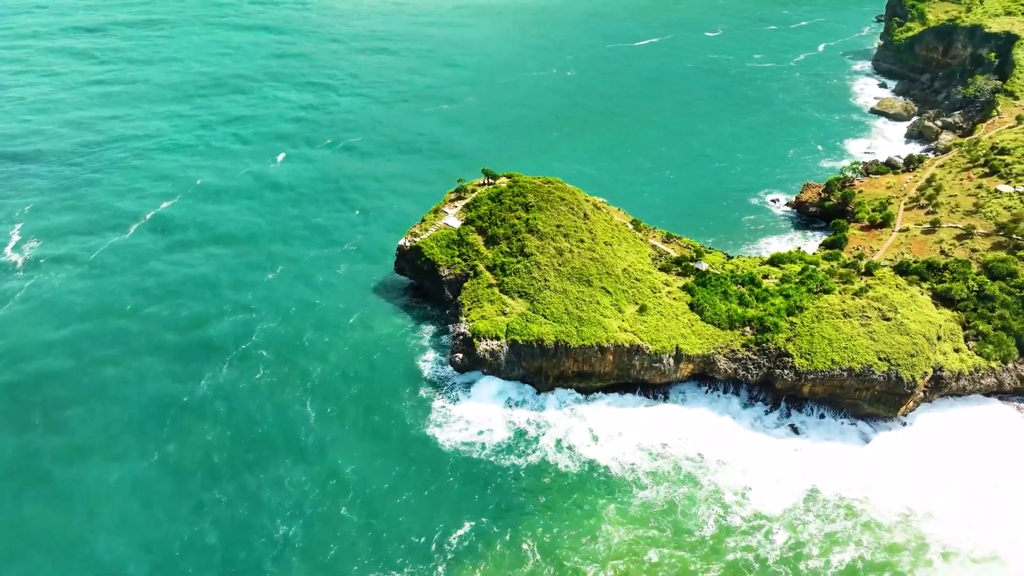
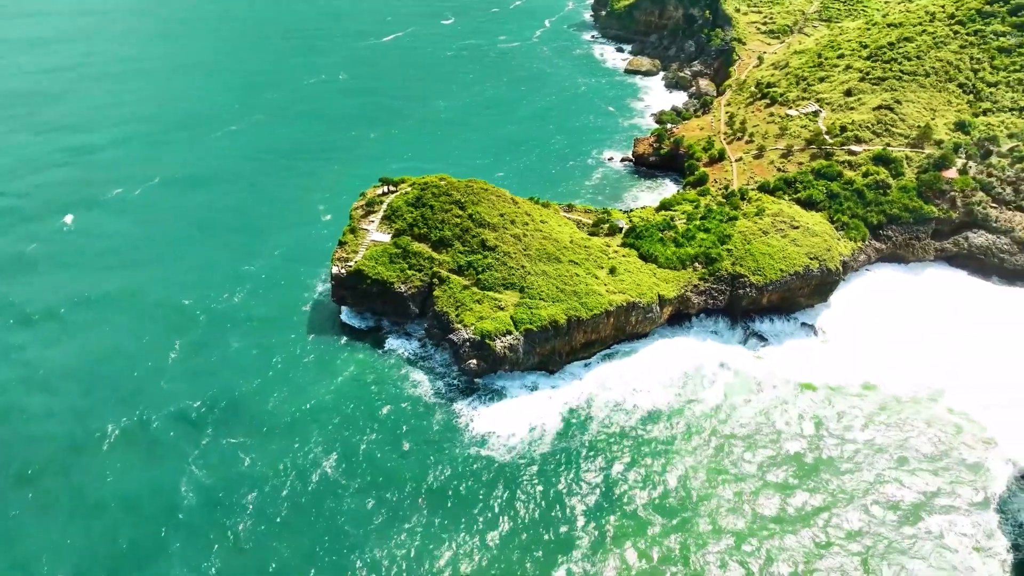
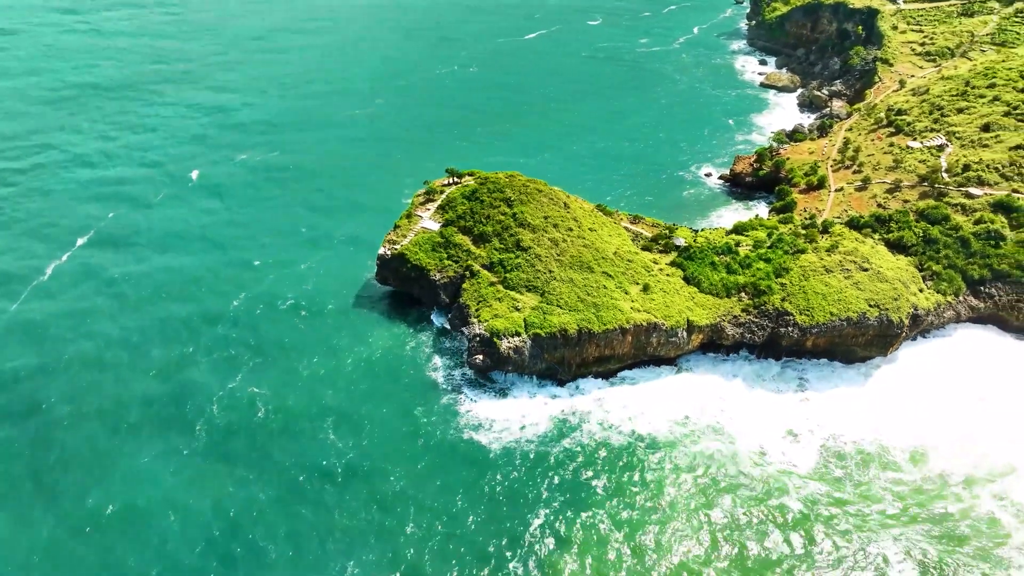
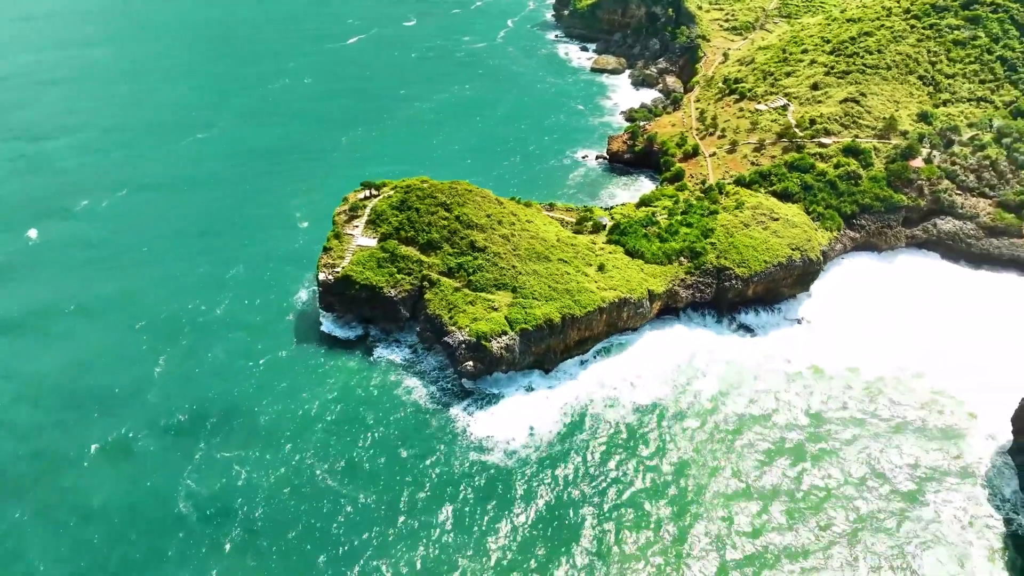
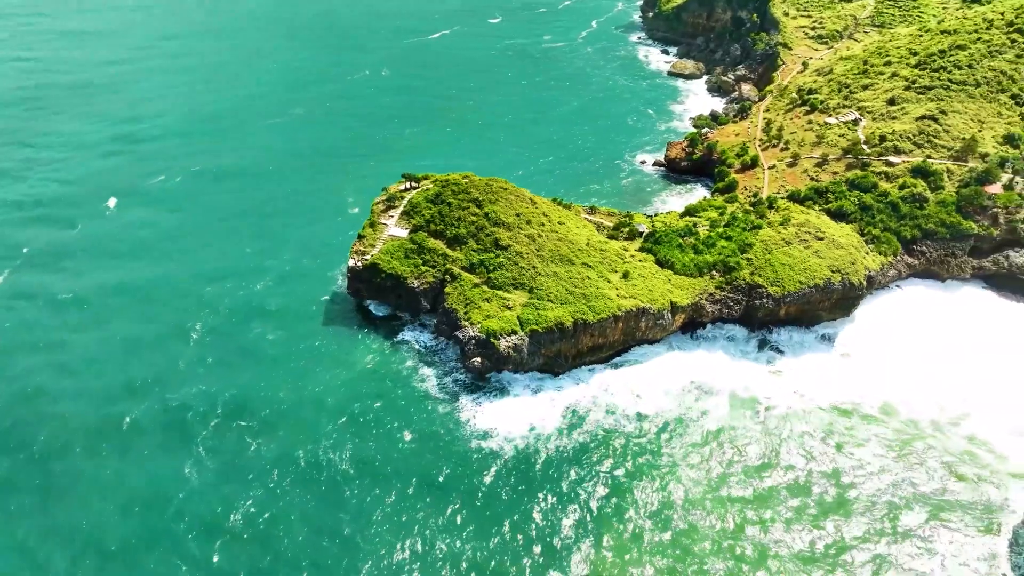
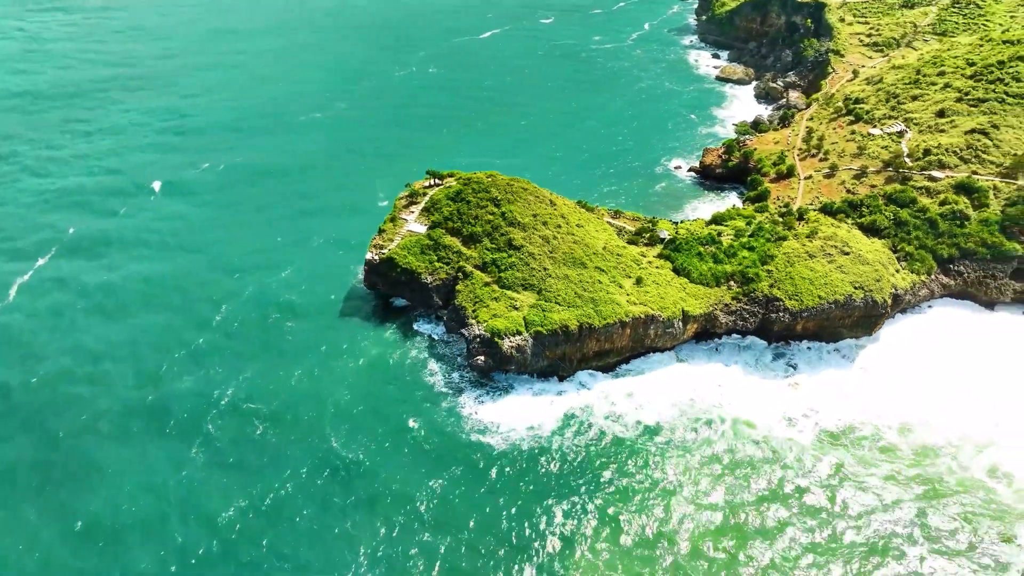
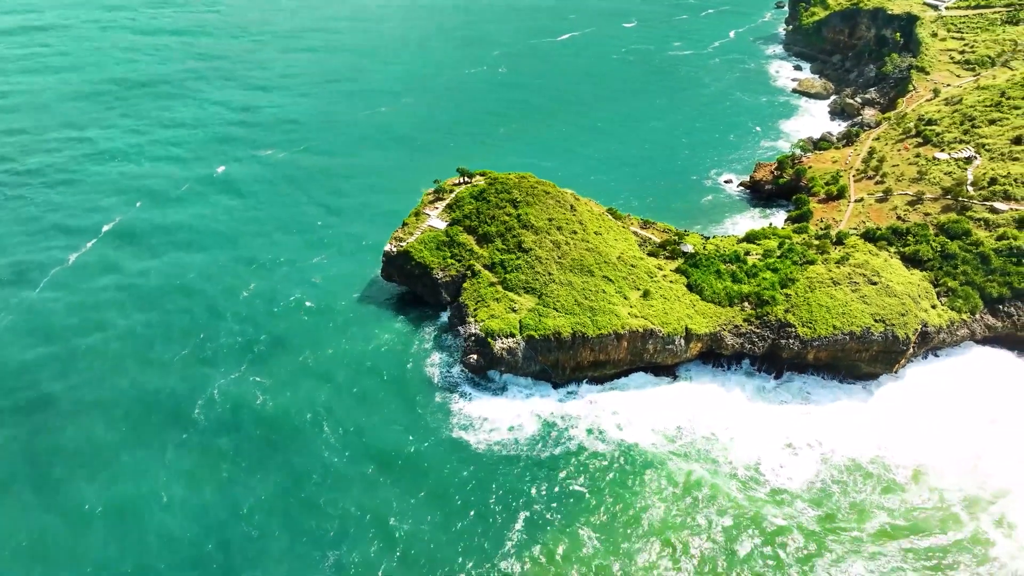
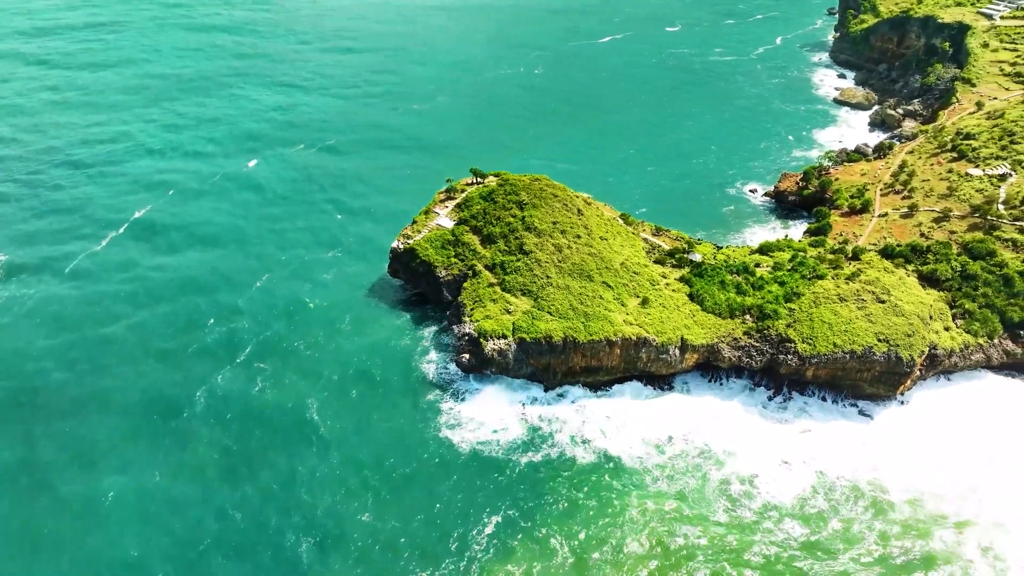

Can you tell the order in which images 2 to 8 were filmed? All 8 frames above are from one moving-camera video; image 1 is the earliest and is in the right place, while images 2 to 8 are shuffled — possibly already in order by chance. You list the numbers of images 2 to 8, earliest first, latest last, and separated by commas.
8, 7, 3, 6, 5, 2, 4
